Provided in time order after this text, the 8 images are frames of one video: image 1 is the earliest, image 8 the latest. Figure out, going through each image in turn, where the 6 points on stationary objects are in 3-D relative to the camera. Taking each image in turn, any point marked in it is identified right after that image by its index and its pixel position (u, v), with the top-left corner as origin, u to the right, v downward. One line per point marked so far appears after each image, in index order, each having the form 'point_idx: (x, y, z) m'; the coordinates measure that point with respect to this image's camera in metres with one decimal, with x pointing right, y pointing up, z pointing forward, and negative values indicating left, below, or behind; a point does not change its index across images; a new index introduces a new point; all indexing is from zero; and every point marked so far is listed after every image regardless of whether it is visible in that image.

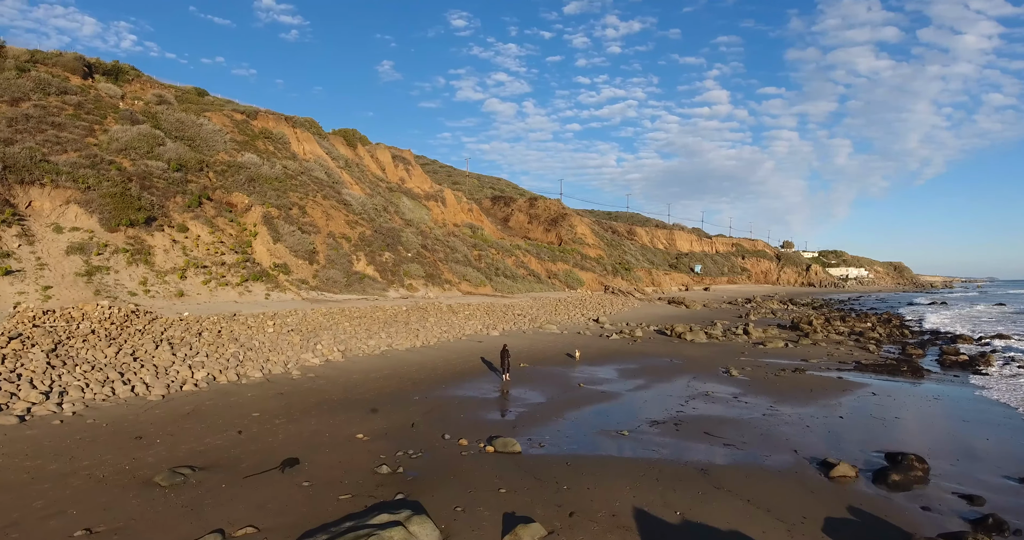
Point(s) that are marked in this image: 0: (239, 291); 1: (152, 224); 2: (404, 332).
0: (-7.8, -0.6, +17.1) m
1: (-10.8, +1.4, +17.9) m
2: (-2.8, -1.6, +15.4) m
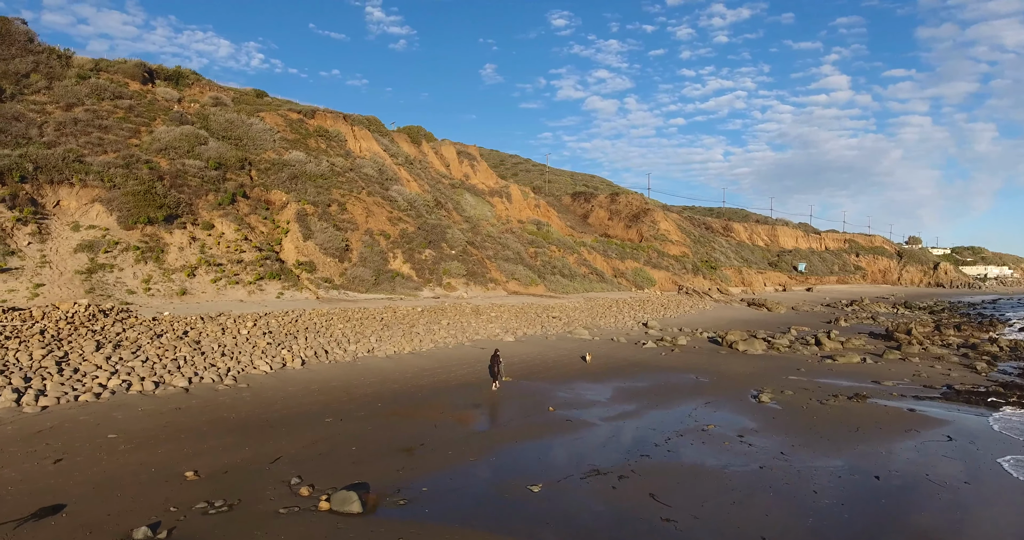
0: (-7.3, -0.6, +16.5) m
1: (-10.0, +1.4, +17.7) m
2: (-2.6, -1.5, +13.9) m
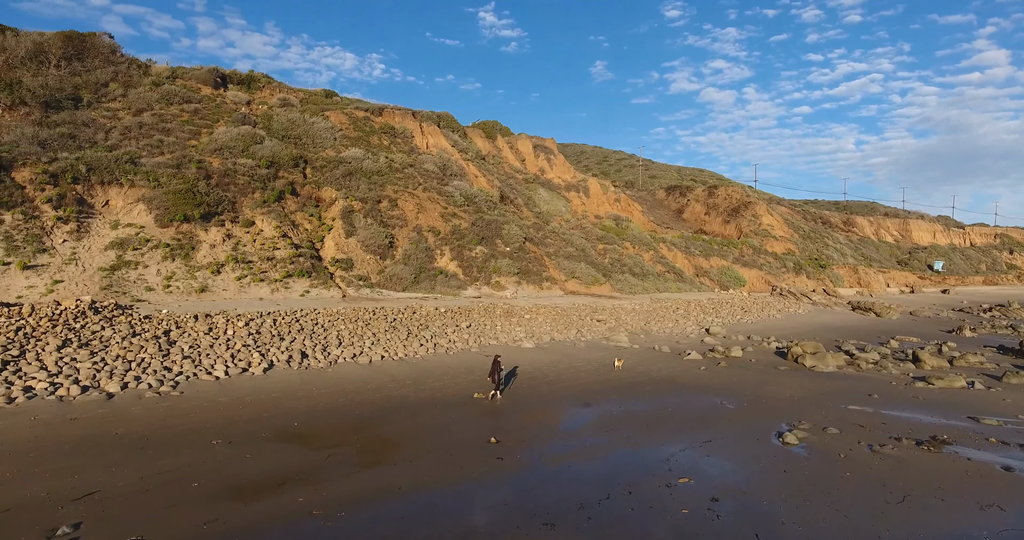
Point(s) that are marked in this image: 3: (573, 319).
0: (-6.4, -0.5, +16.1) m
1: (-8.9, +1.5, +17.8) m
2: (-2.3, -1.4, +12.7) m
3: (+1.7, -1.4, +16.8) m
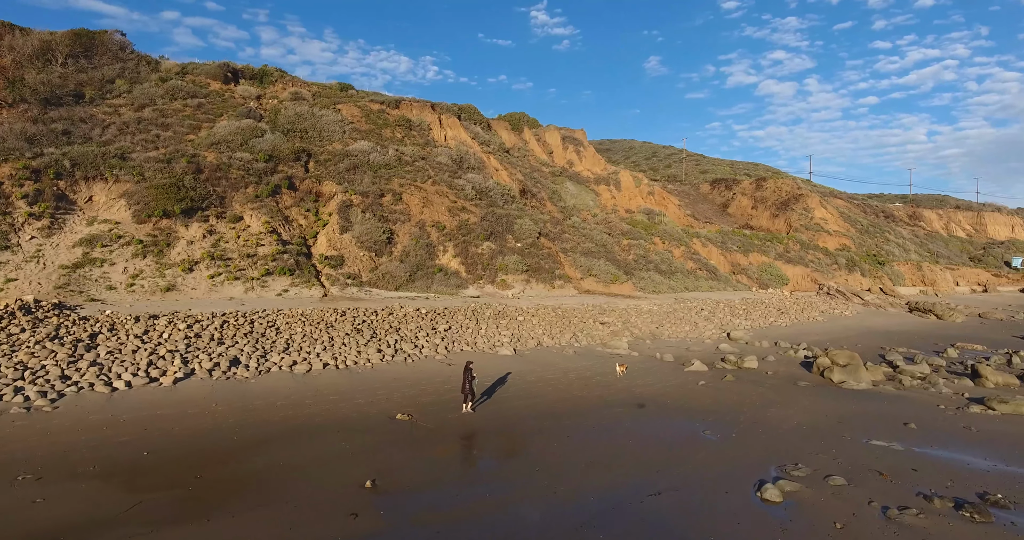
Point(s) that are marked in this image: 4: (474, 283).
0: (-6.6, -0.4, +15.0) m
1: (-9.0, +1.6, +16.9) m
2: (-2.8, -1.4, +11.3) m
3: (+1.6, -1.3, +15.0) m
4: (-1.2, -0.4, +19.0) m
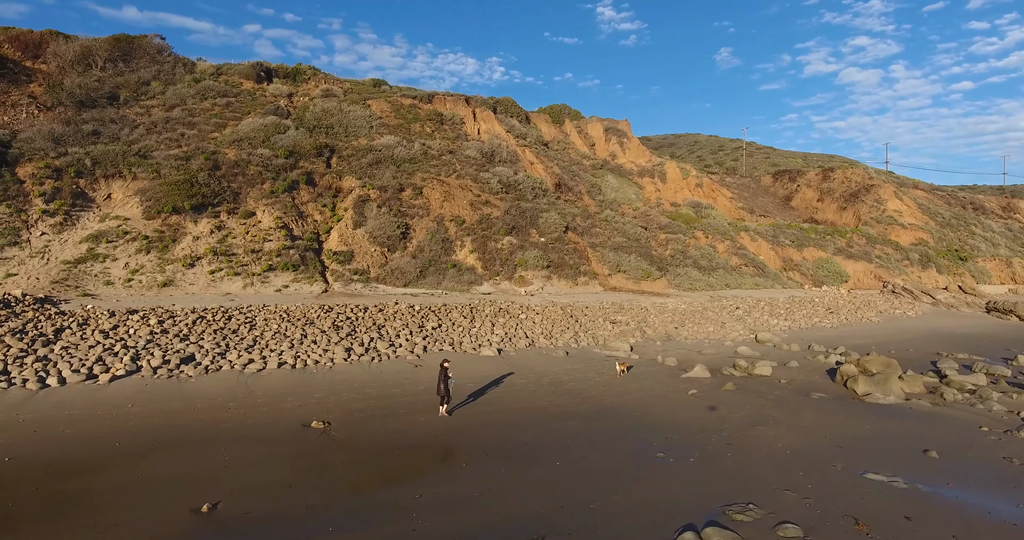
0: (-6.5, -0.3, +14.7) m
1: (-8.7, +1.7, +16.8) m
2: (-3.1, -1.3, +10.6) m
3: (+1.6, -1.2, +13.8) m
4: (-0.7, -0.3, +18.1) m
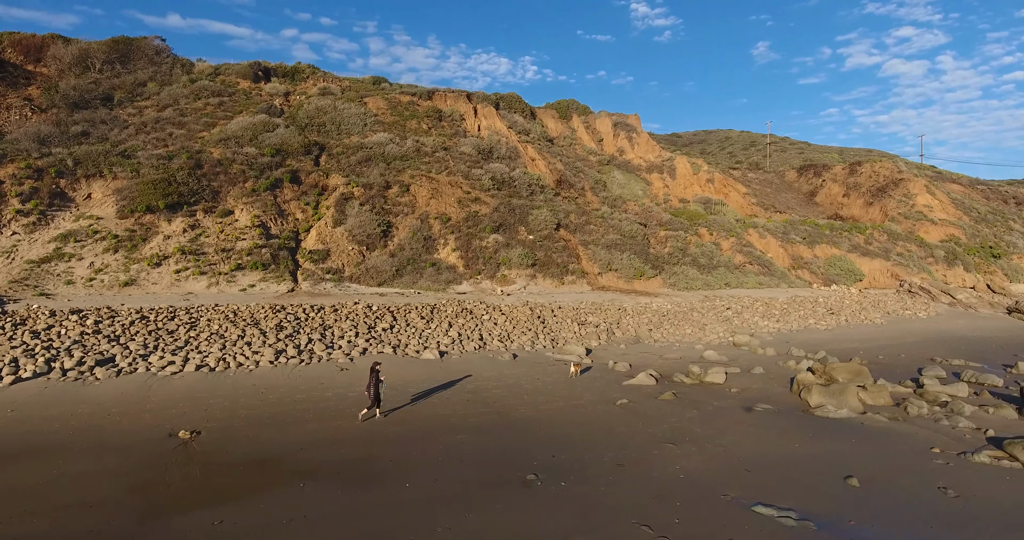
0: (-7.2, -0.3, +14.5) m
1: (-9.3, +1.7, +16.7) m
2: (-4.0, -1.2, +10.2) m
3: (+0.8, -1.1, +13.1) m
4: (-1.3, -0.3, +17.5) m
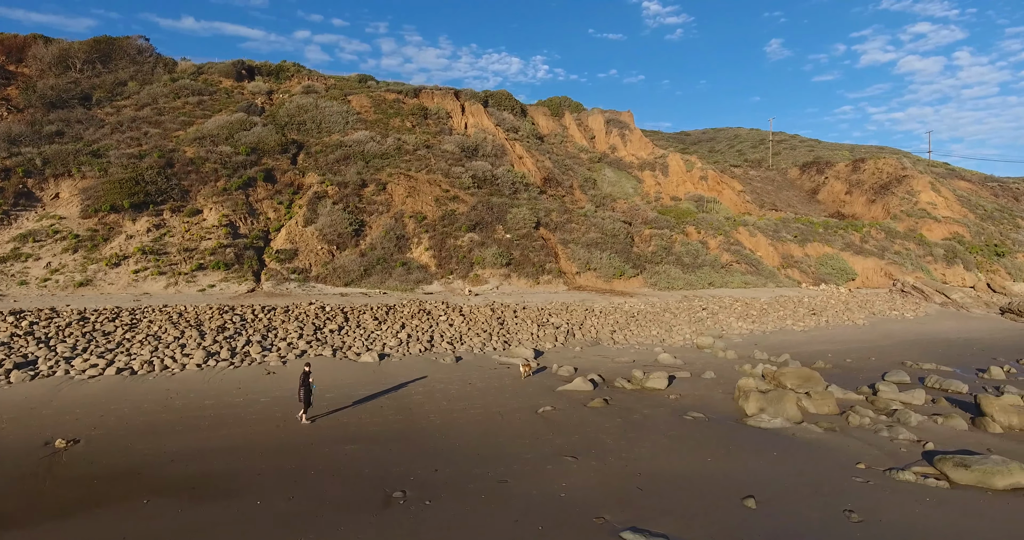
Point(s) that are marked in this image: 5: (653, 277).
0: (-8.1, -0.3, +14.2) m
1: (-10.1, +1.7, +16.5) m
2: (-5.0, -1.2, +9.9) m
3: (0.0, -1.1, +12.7) m
4: (-2.0, -0.2, +17.2) m
5: (+4.6, -0.2, +19.7) m
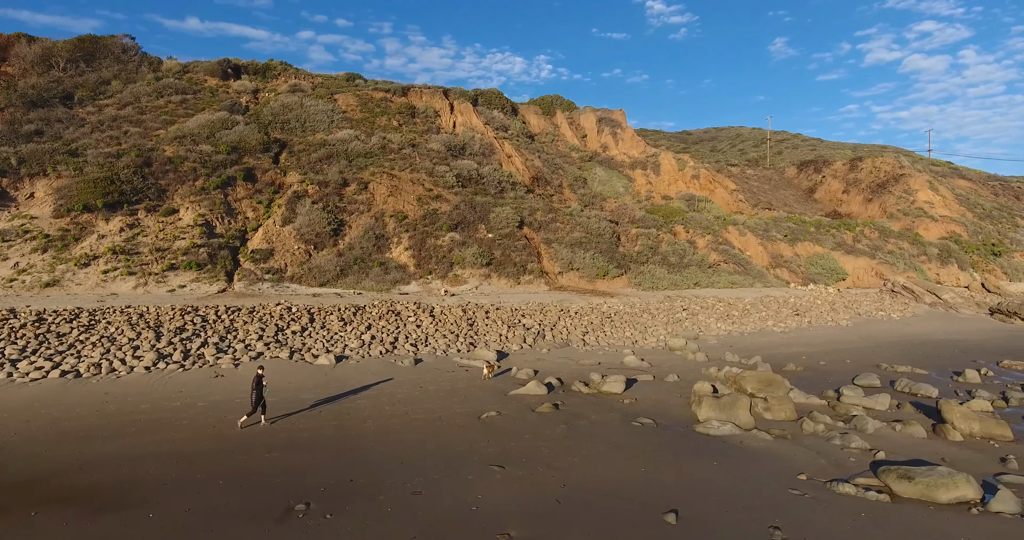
0: (-8.7, -0.3, +14.0) m
1: (-10.7, +1.7, +16.3) m
2: (-5.6, -1.2, +9.6) m
3: (-0.6, -1.1, +12.5) m
4: (-2.6, -0.2, +16.9) m
5: (+4.0, -0.2, +19.4) m
